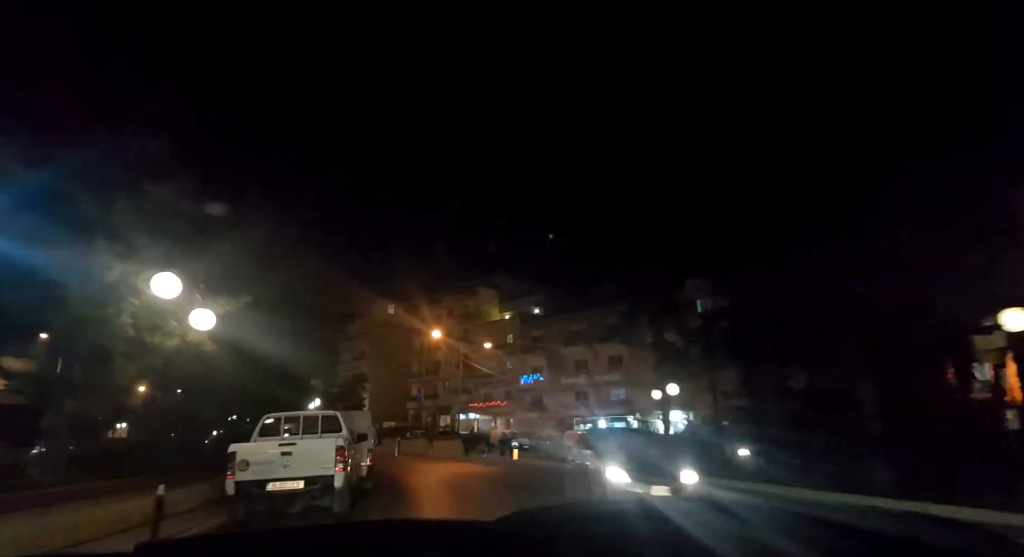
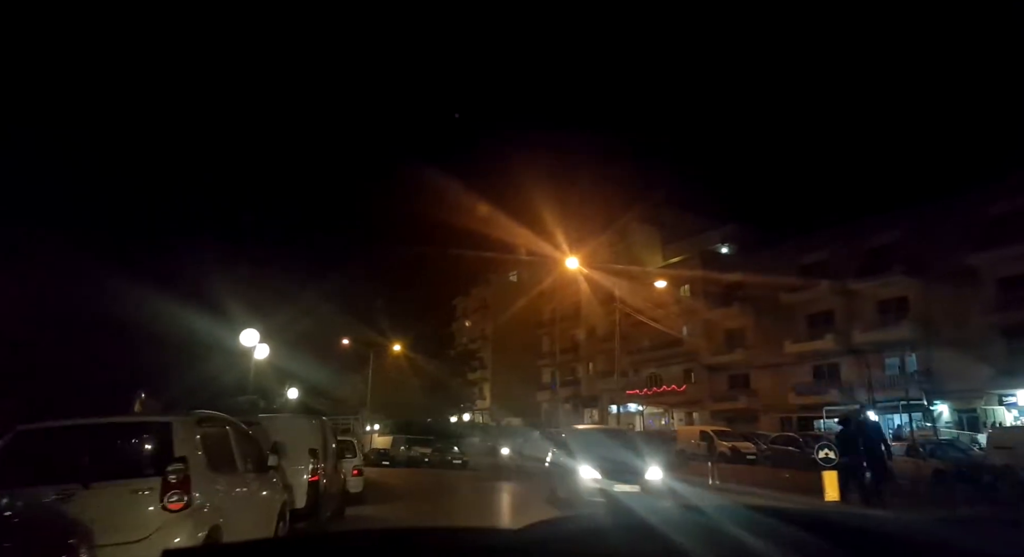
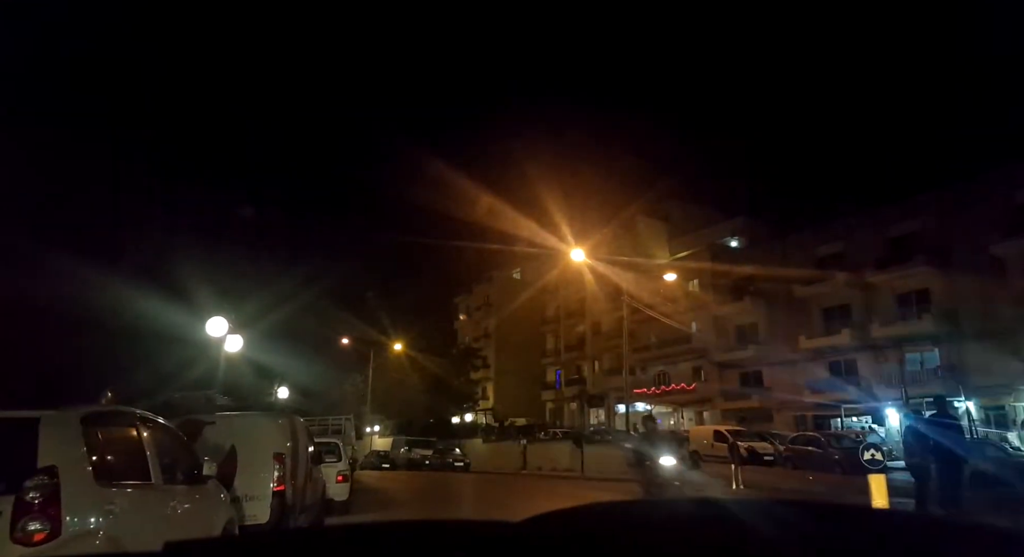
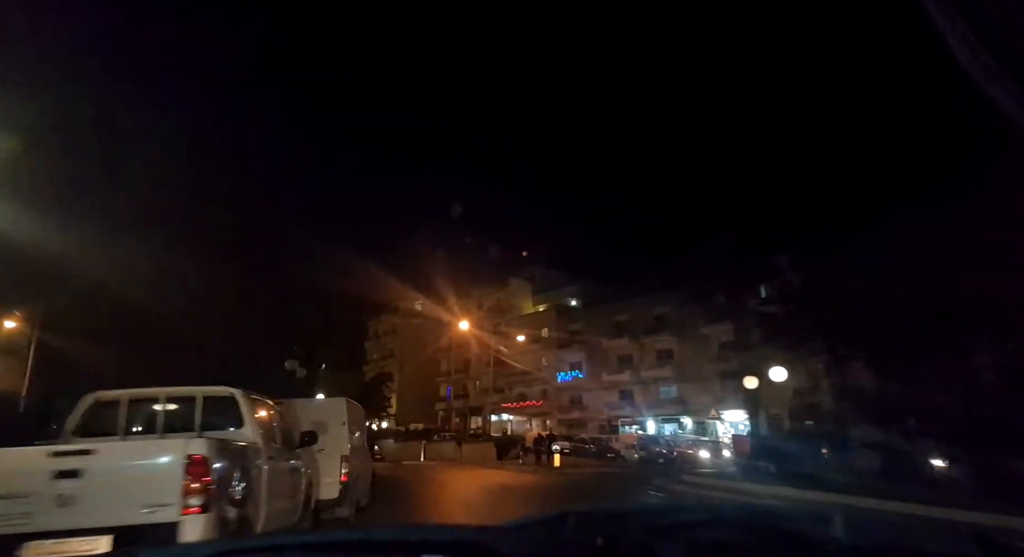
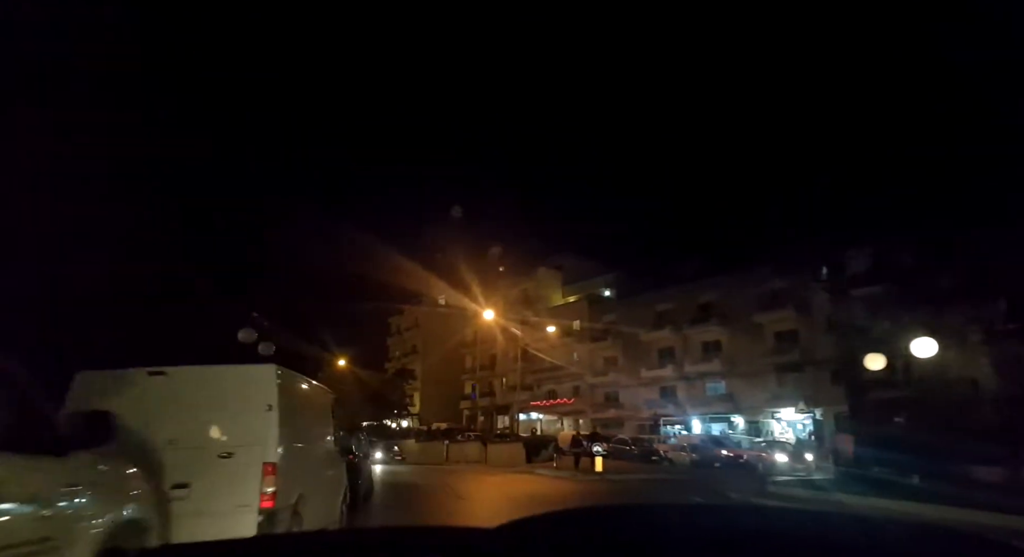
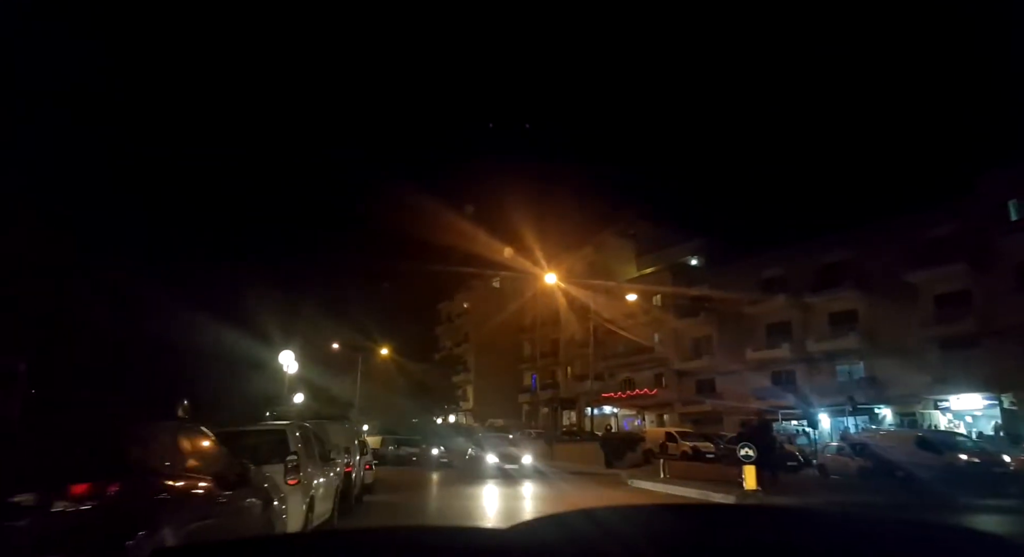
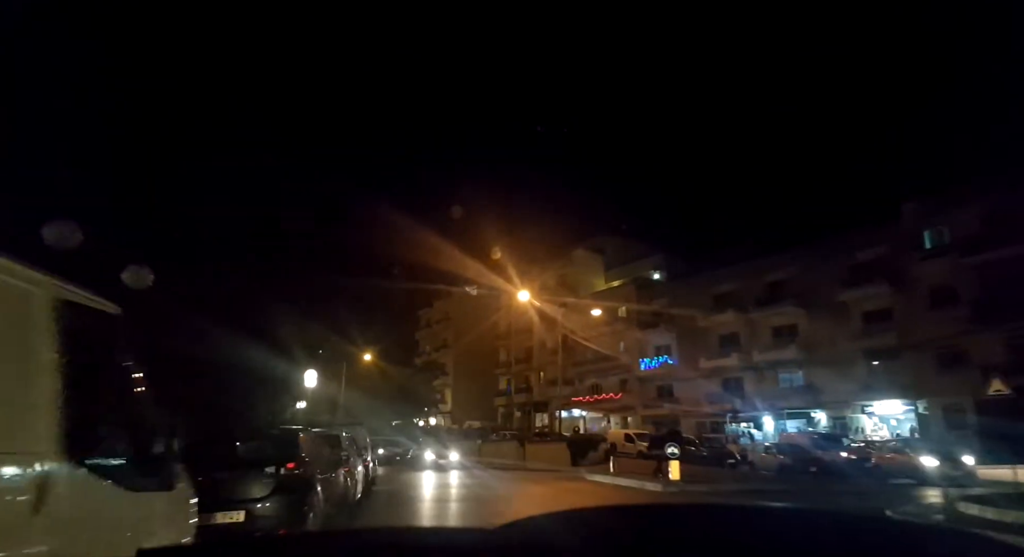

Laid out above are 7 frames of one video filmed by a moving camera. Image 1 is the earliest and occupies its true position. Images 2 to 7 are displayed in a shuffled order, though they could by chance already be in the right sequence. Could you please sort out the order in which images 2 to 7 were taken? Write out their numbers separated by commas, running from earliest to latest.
4, 5, 7, 6, 2, 3
